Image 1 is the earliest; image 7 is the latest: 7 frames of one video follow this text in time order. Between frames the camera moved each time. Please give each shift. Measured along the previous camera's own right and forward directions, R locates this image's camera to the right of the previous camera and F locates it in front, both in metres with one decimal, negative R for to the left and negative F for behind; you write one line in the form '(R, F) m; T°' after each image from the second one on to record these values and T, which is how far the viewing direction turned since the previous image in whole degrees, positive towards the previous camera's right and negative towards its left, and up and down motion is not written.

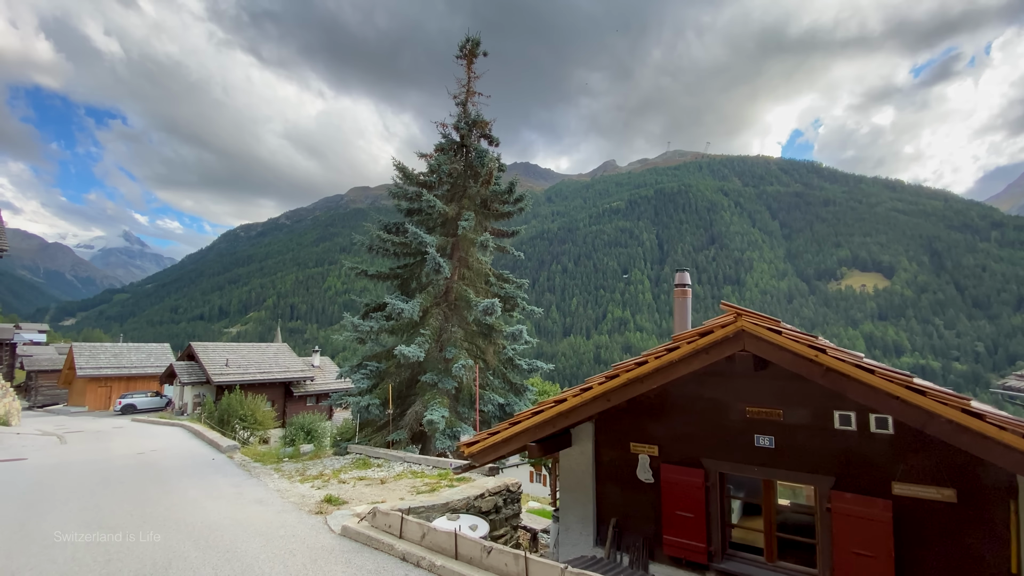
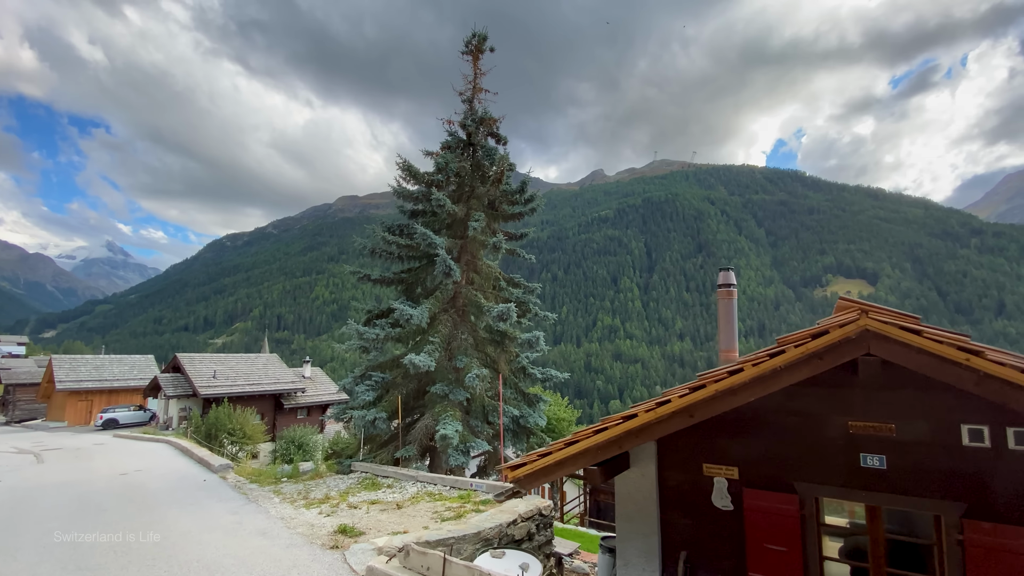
(-0.7, +0.8) m; +1°
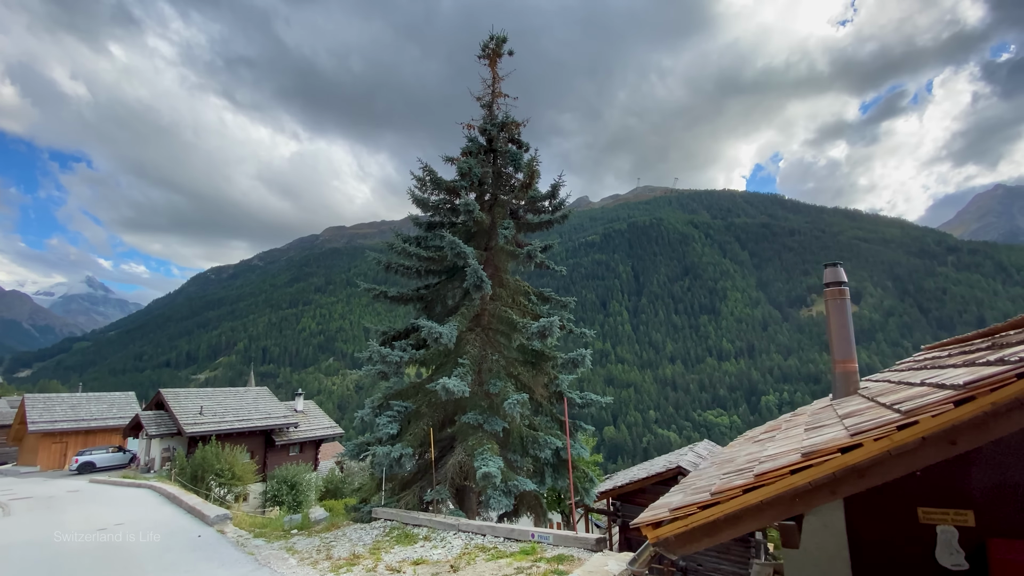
(-1.2, +1.4) m; +1°
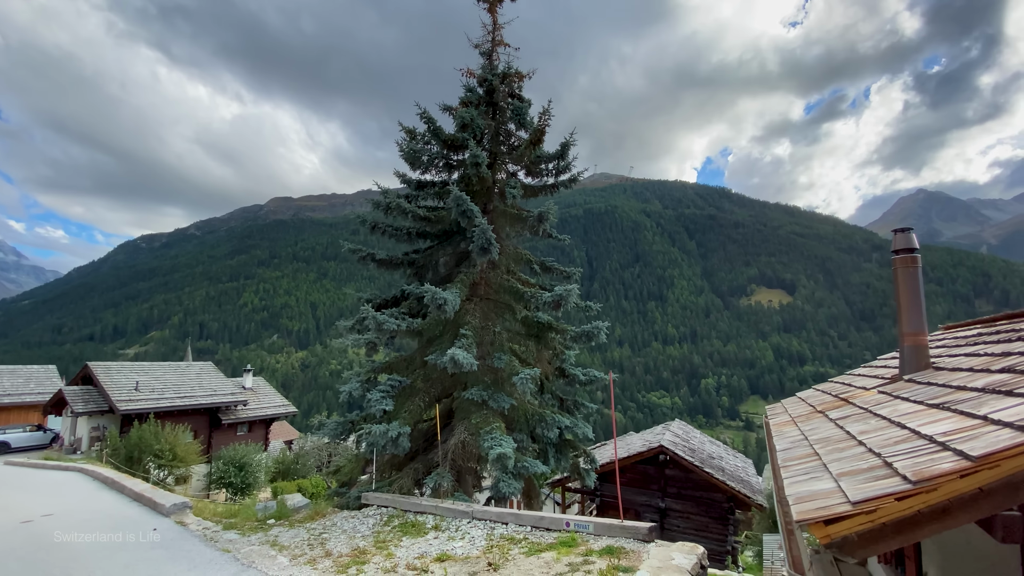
(-1.2, +1.1) m; +6°
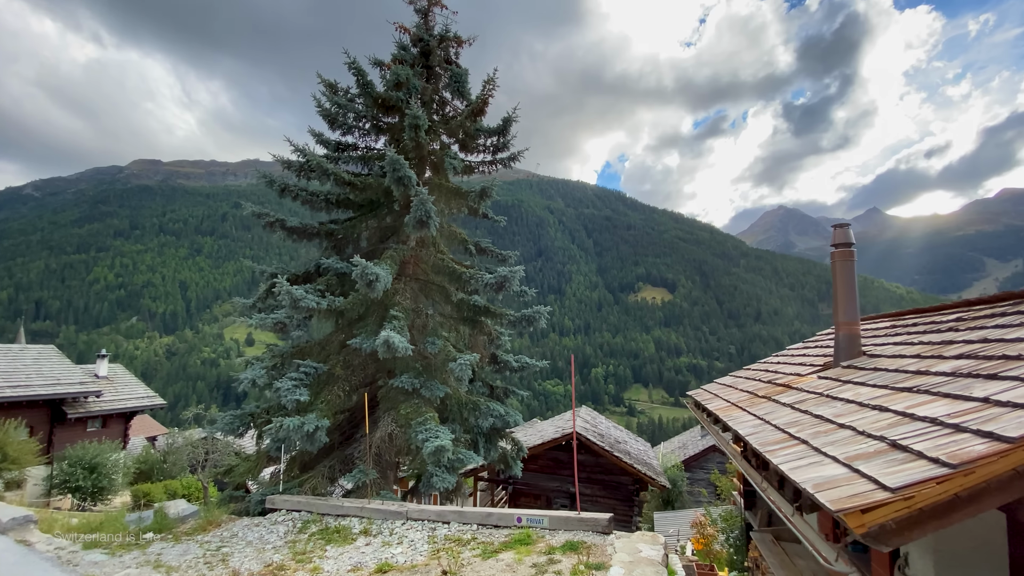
(-0.7, +0.7) m; +12°
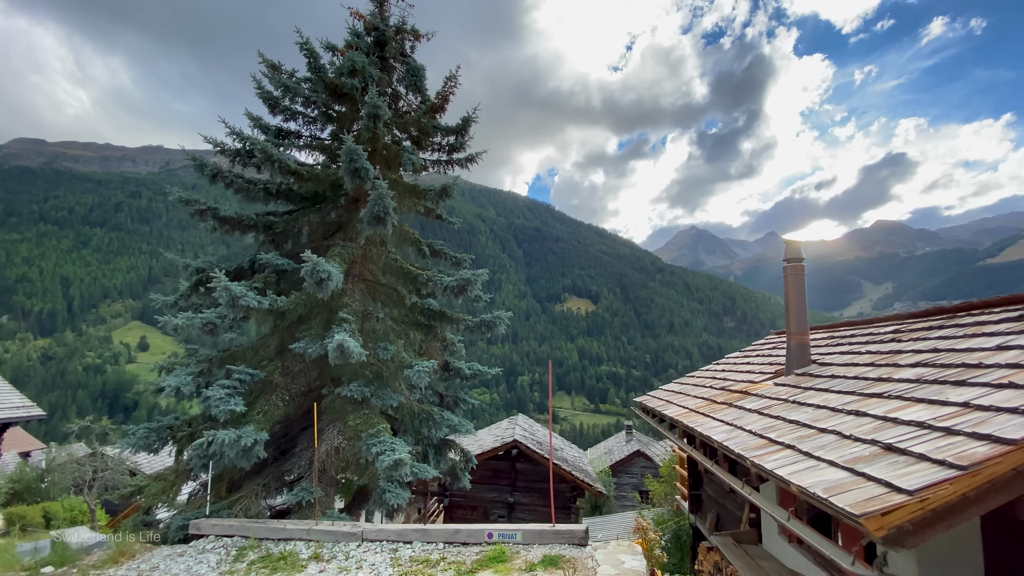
(-0.6, +0.3) m; +9°
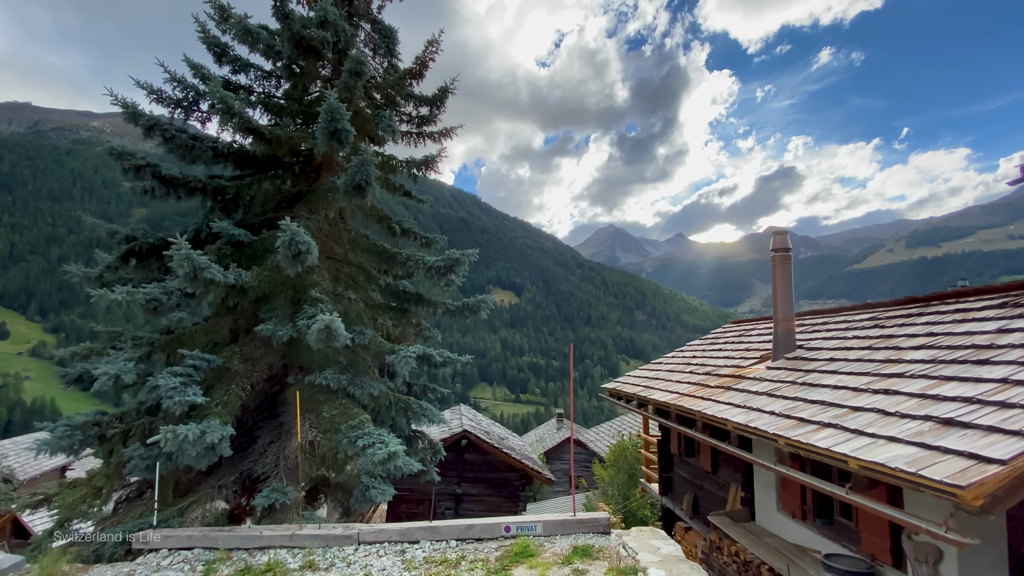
(-1.2, +0.5) m; +9°
